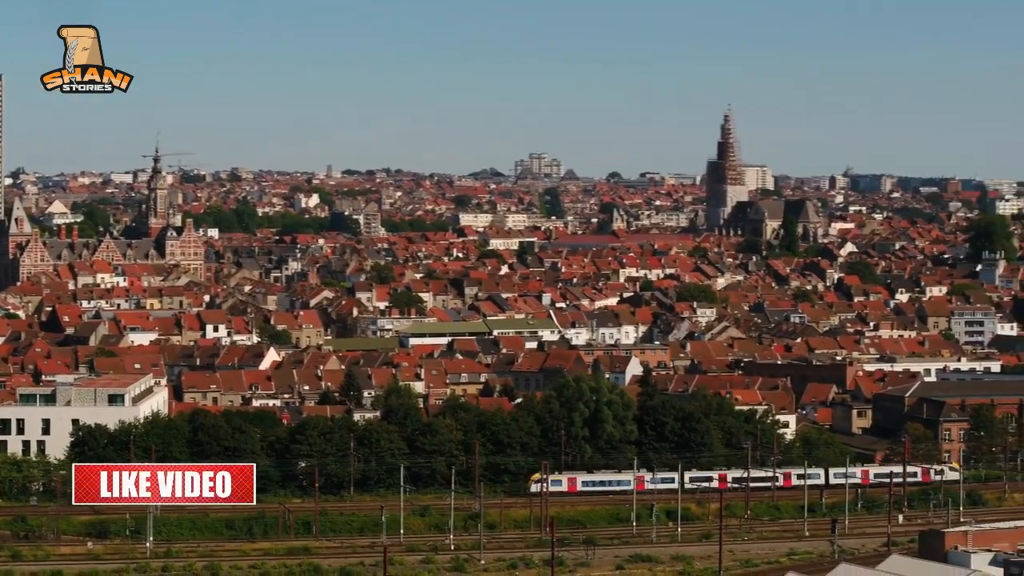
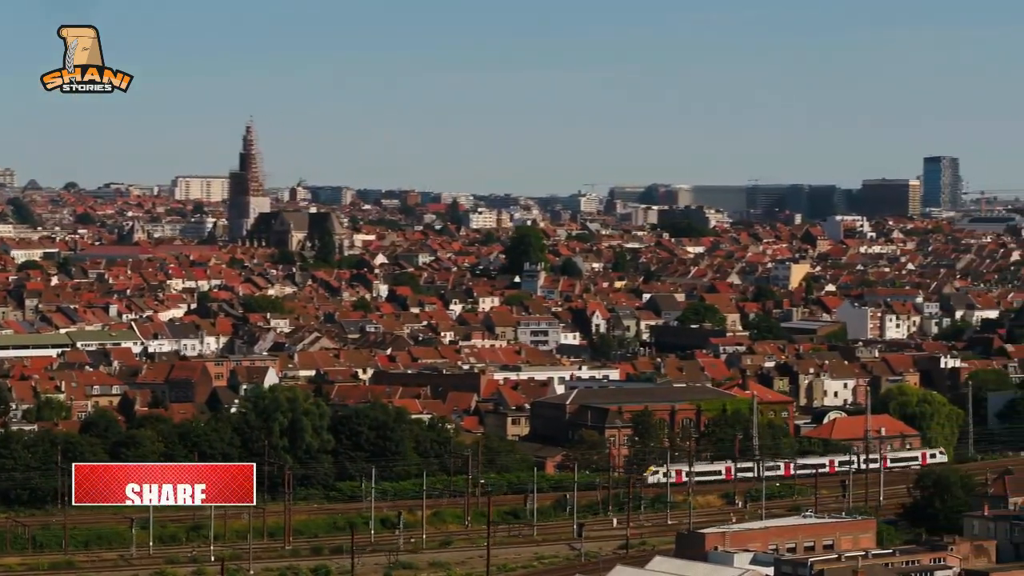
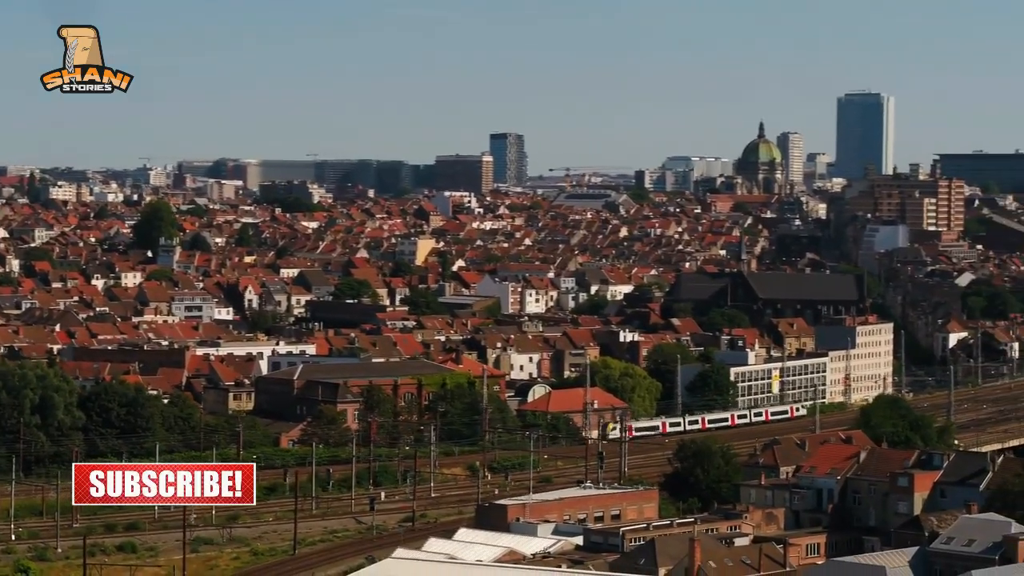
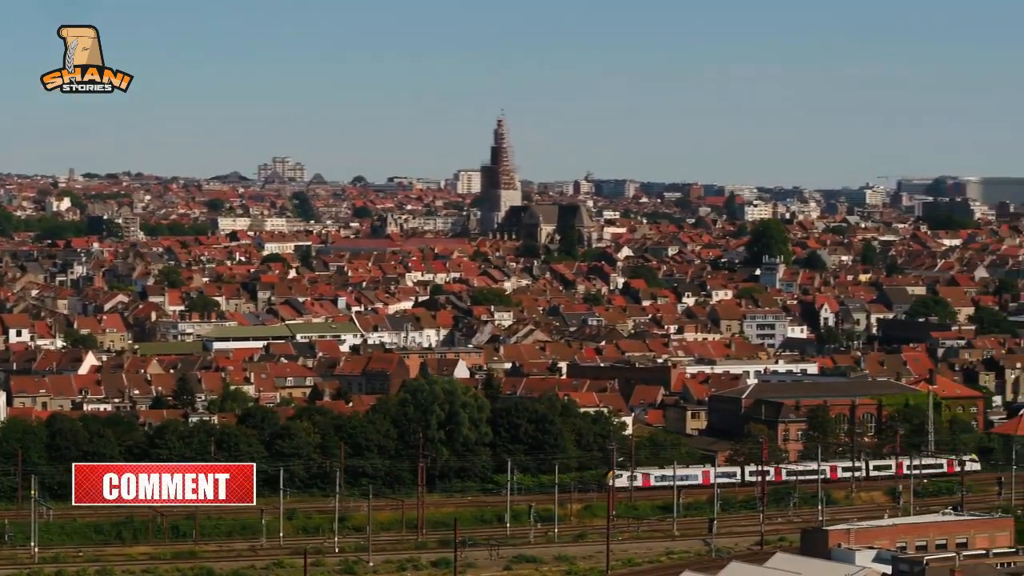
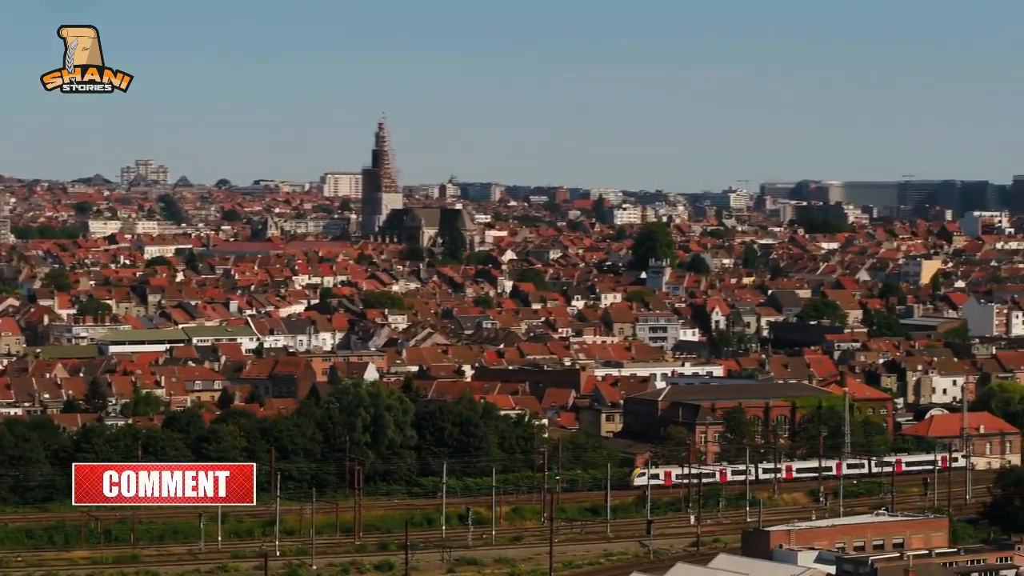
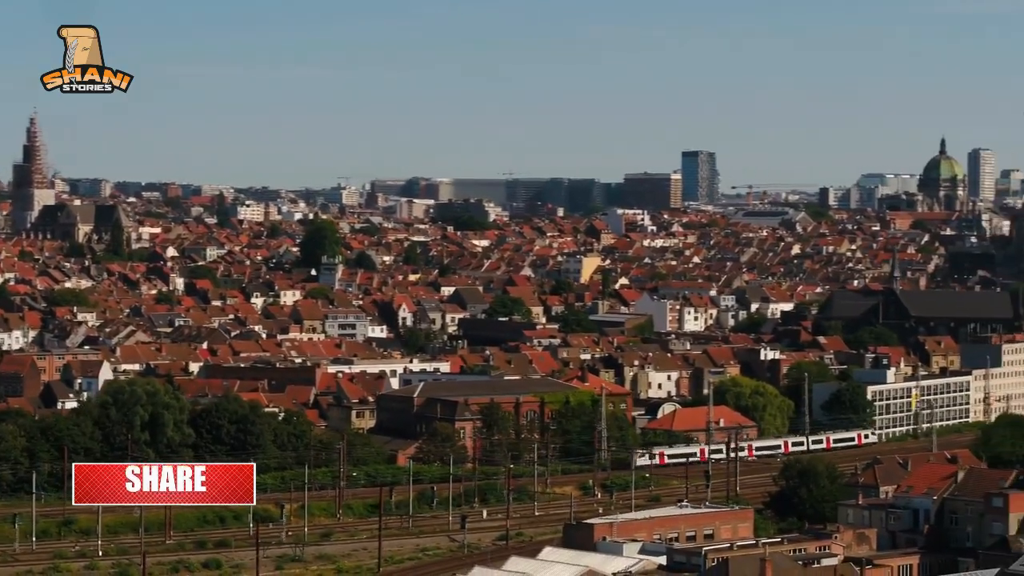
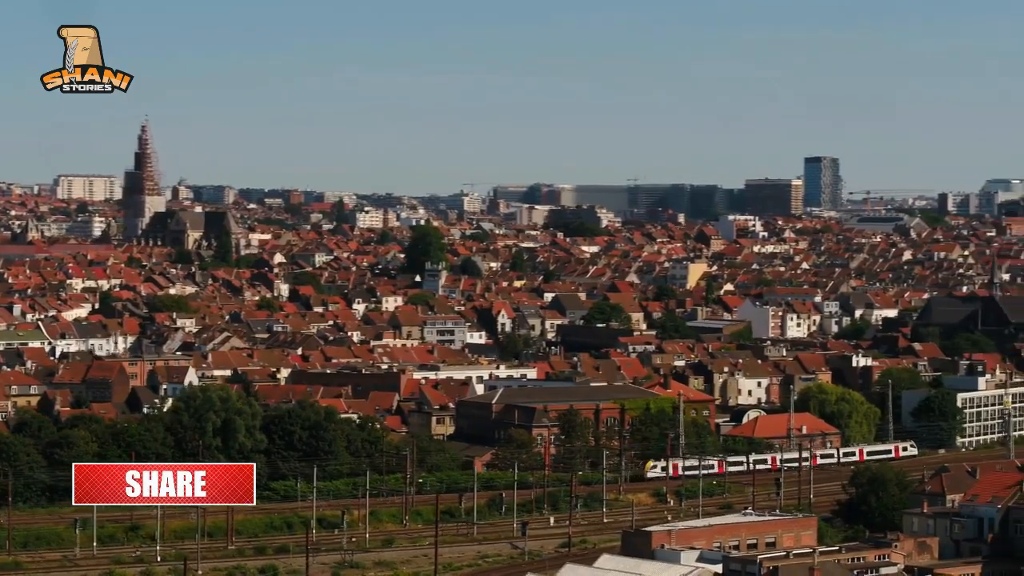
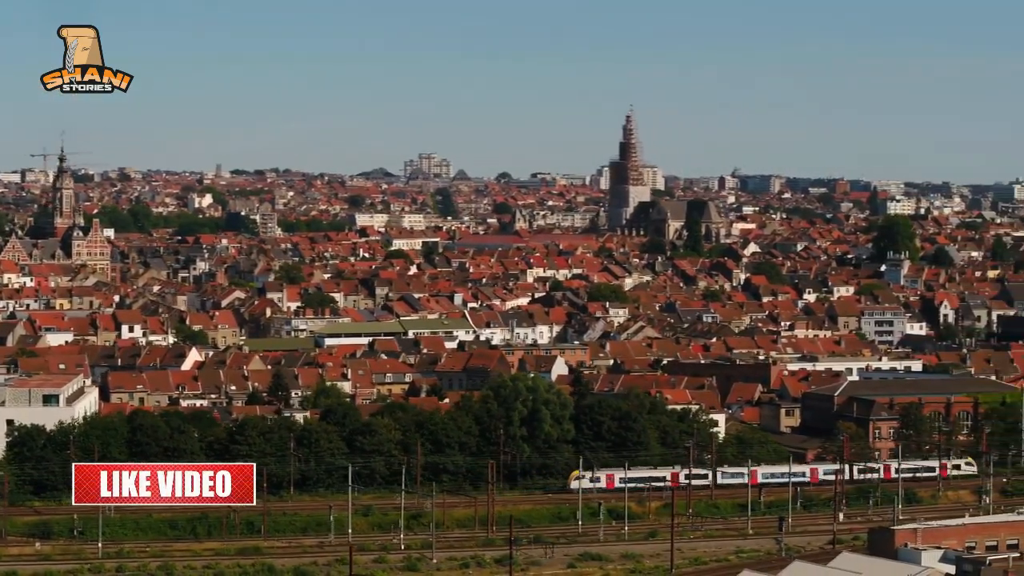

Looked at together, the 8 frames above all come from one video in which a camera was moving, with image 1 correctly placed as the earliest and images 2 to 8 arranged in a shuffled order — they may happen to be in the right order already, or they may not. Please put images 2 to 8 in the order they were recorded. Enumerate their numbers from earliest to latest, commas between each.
8, 4, 5, 2, 7, 6, 3
